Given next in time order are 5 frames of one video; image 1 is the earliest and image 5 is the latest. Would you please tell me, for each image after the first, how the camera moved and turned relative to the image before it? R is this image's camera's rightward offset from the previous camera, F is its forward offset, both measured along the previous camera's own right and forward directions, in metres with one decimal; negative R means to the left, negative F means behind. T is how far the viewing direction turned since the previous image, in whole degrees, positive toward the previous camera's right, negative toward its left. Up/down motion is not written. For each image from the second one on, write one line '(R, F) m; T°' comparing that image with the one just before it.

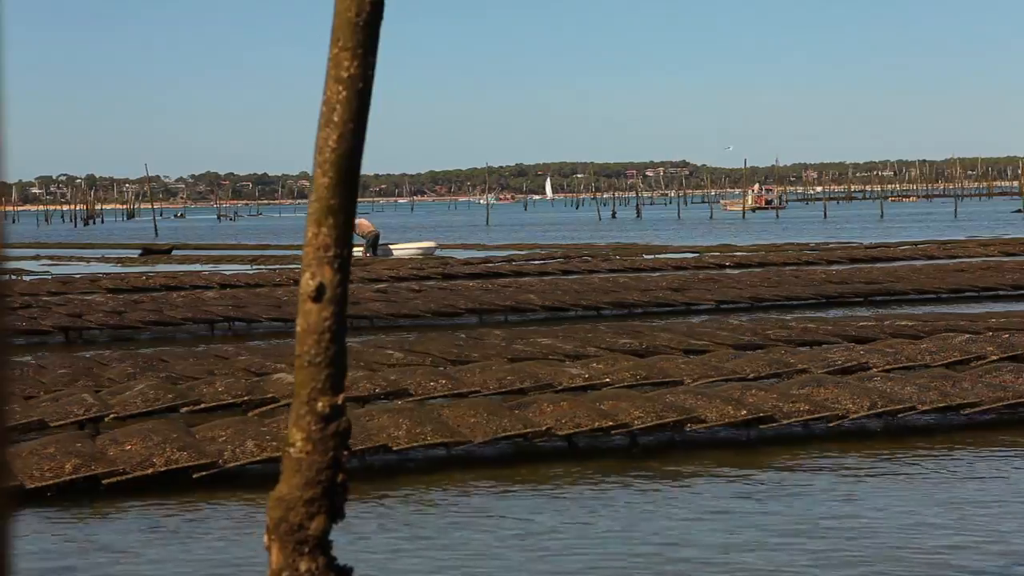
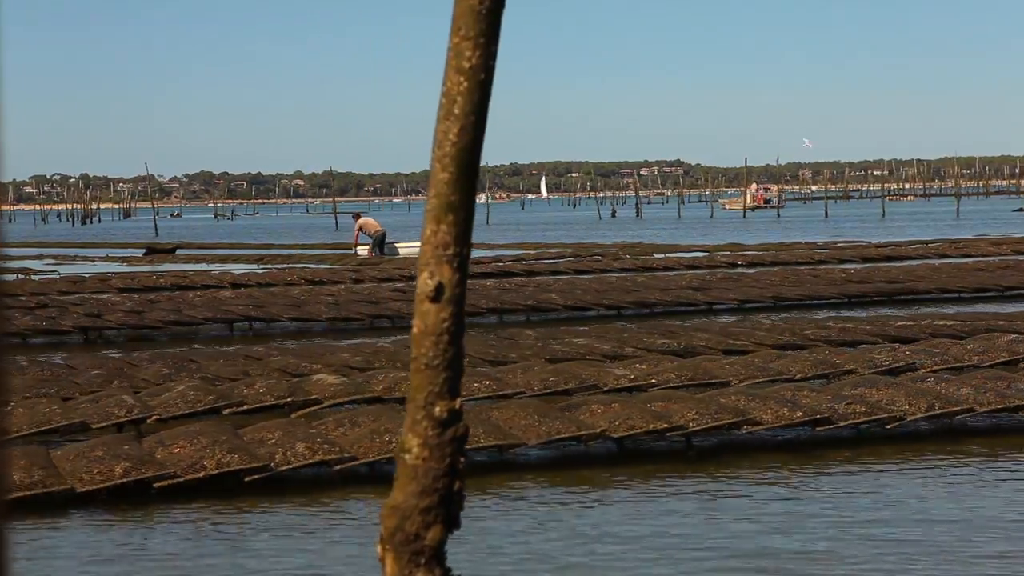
(-0.4, +0.2) m; 0°
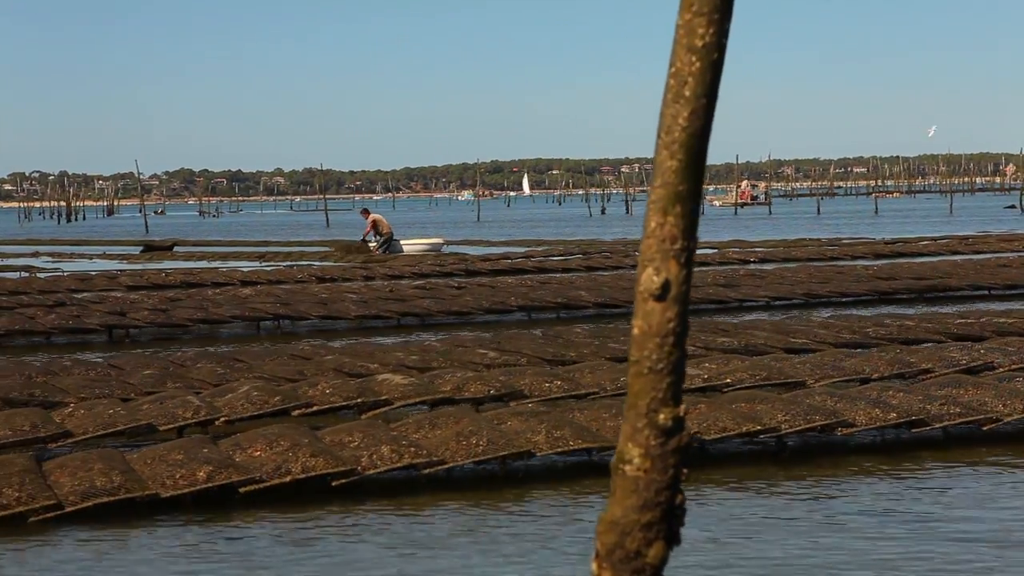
(-0.7, +0.4) m; 0°
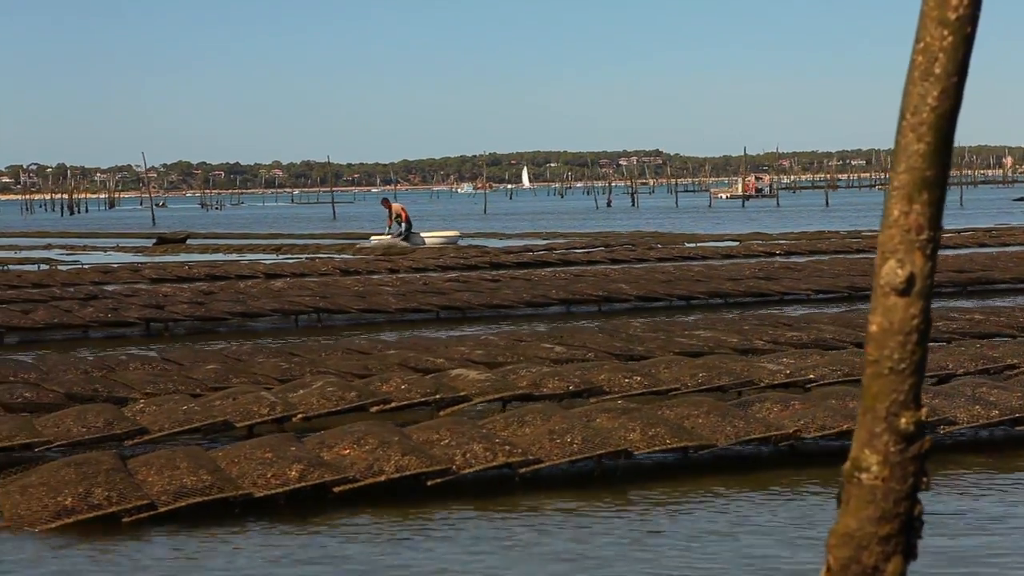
(-0.6, +0.4) m; 0°
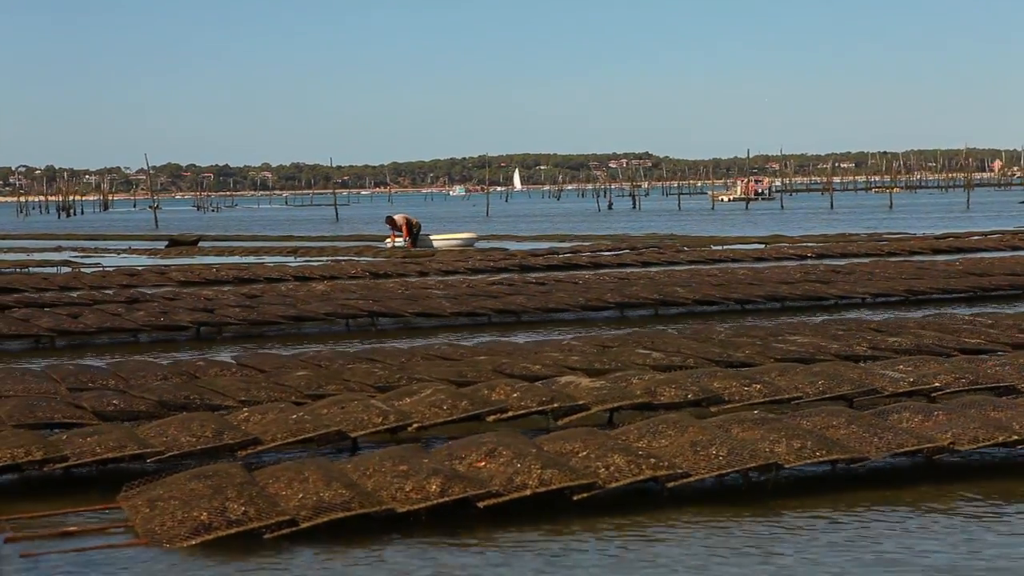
(-0.9, +0.5) m; 0°
